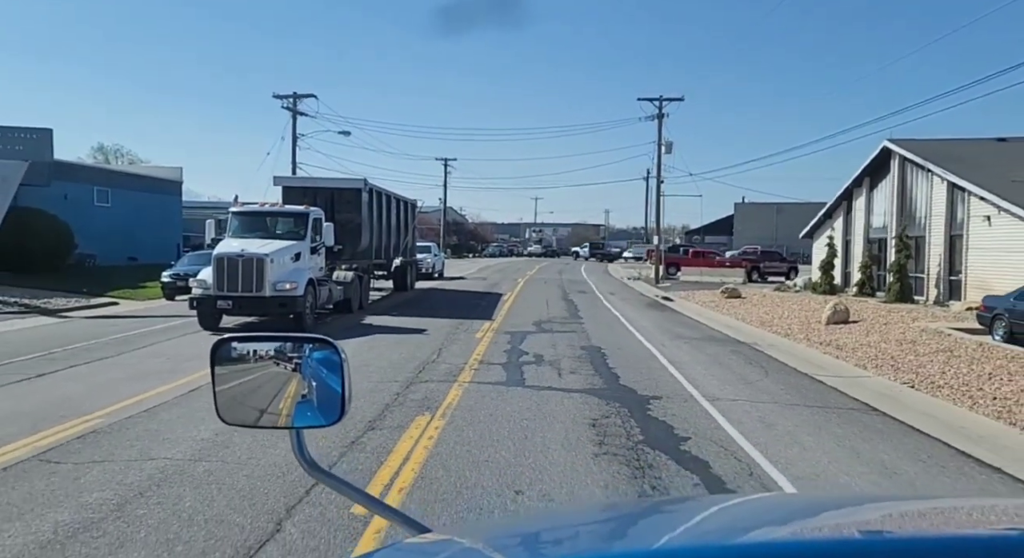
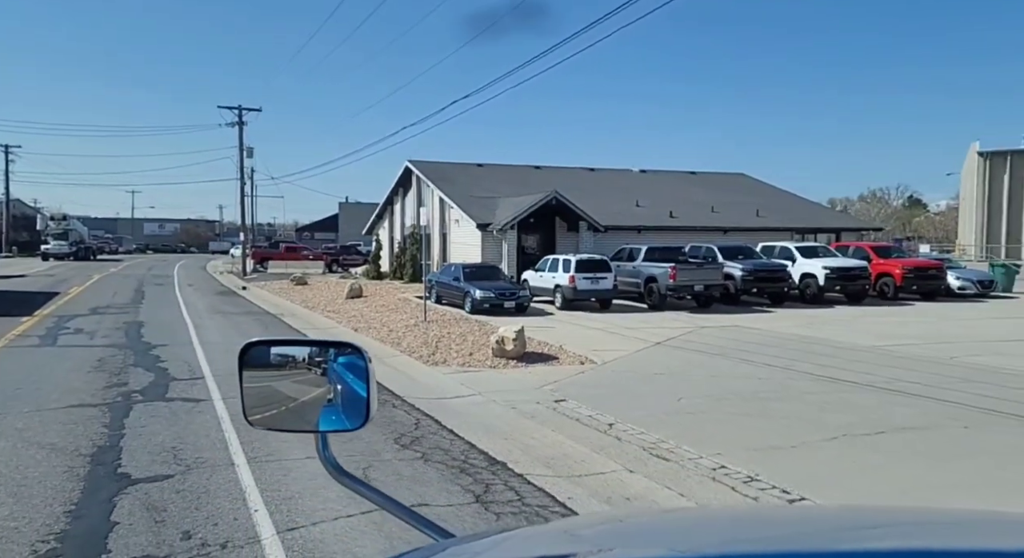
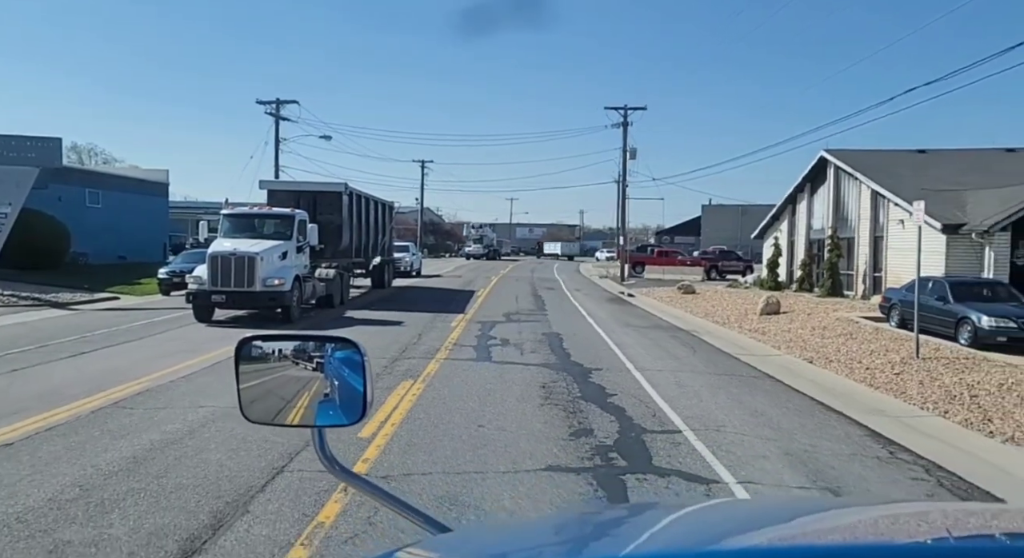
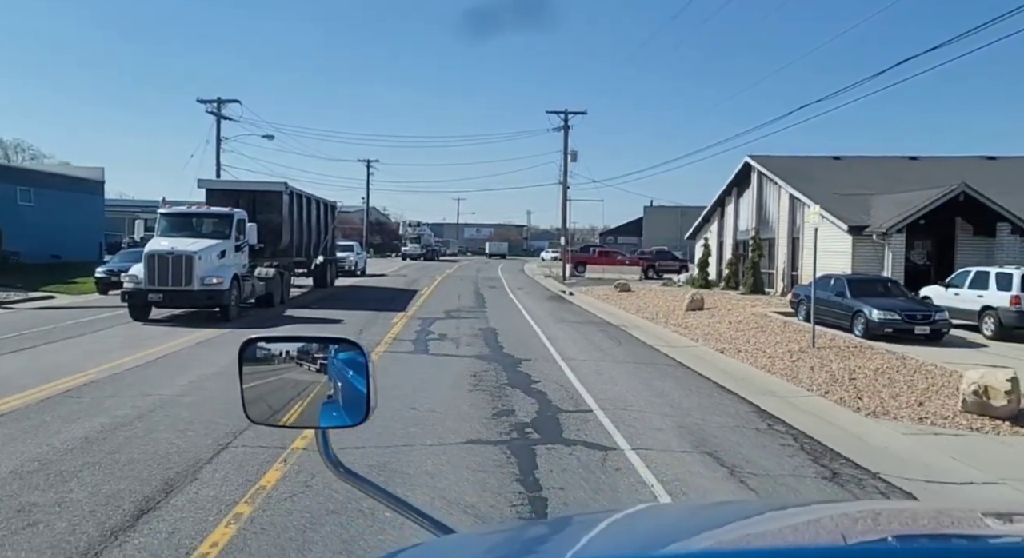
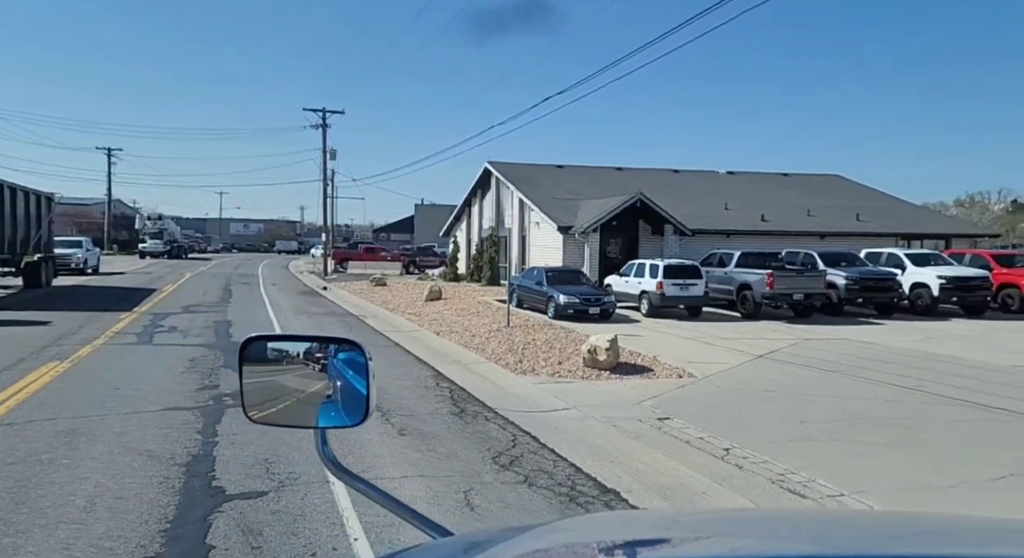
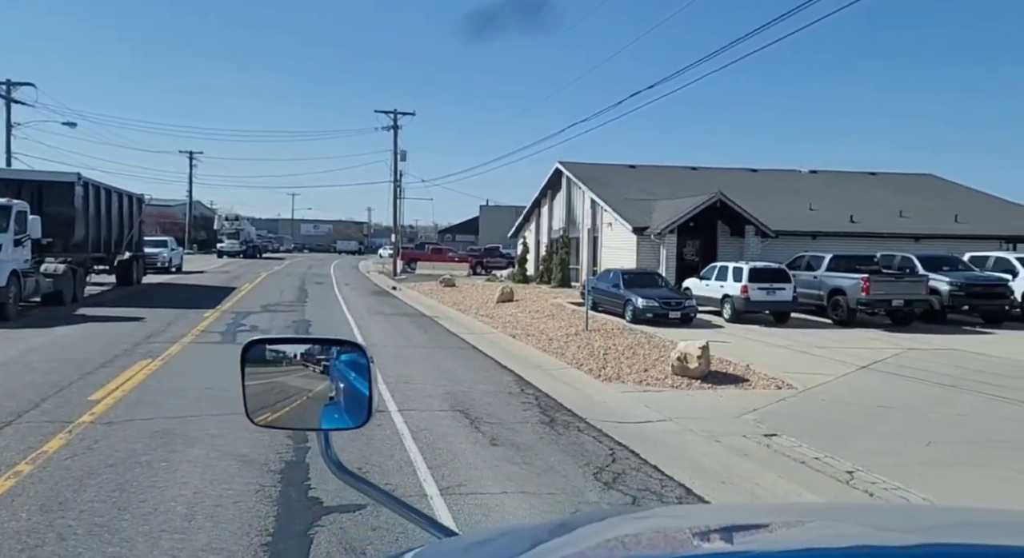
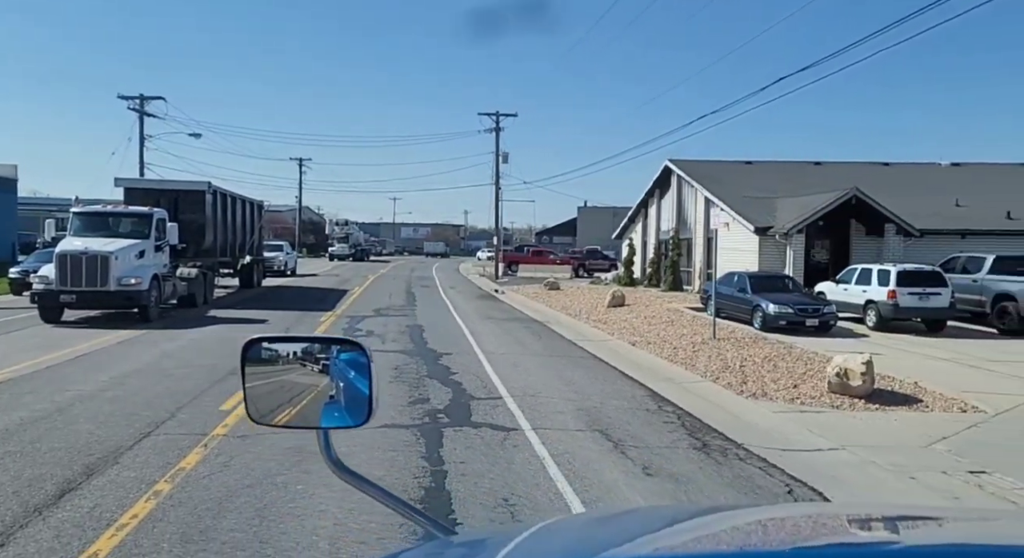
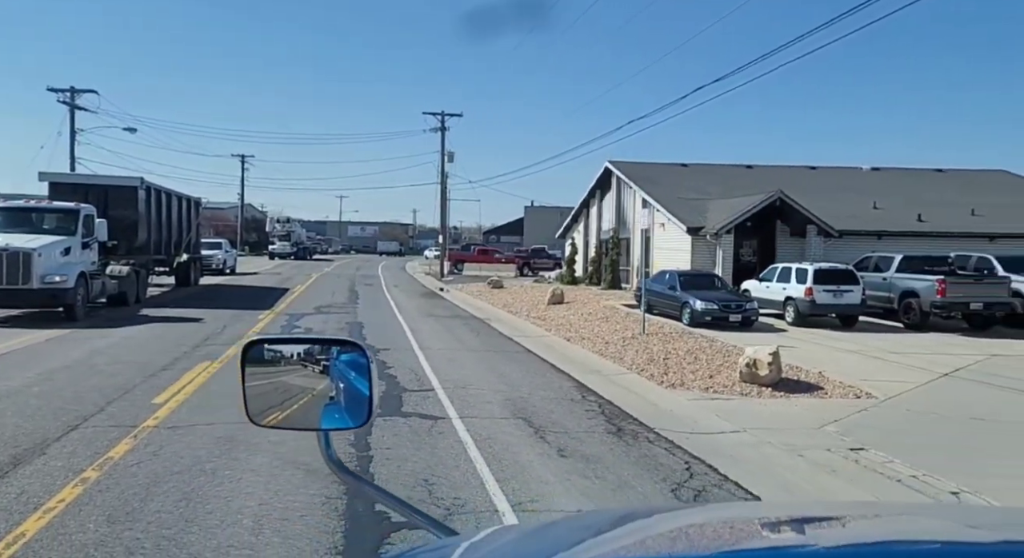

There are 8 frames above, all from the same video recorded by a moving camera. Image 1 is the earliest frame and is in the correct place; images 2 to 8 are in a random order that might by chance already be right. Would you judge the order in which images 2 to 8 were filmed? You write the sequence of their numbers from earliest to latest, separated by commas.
3, 4, 7, 8, 6, 5, 2
